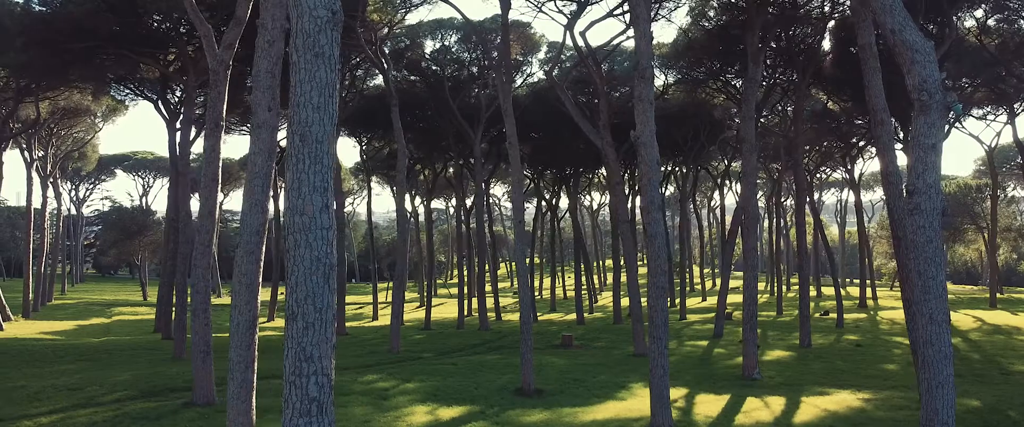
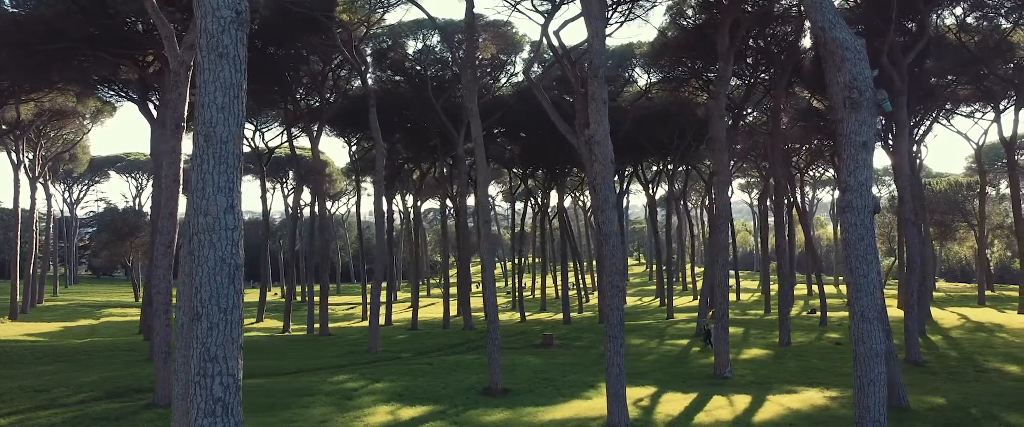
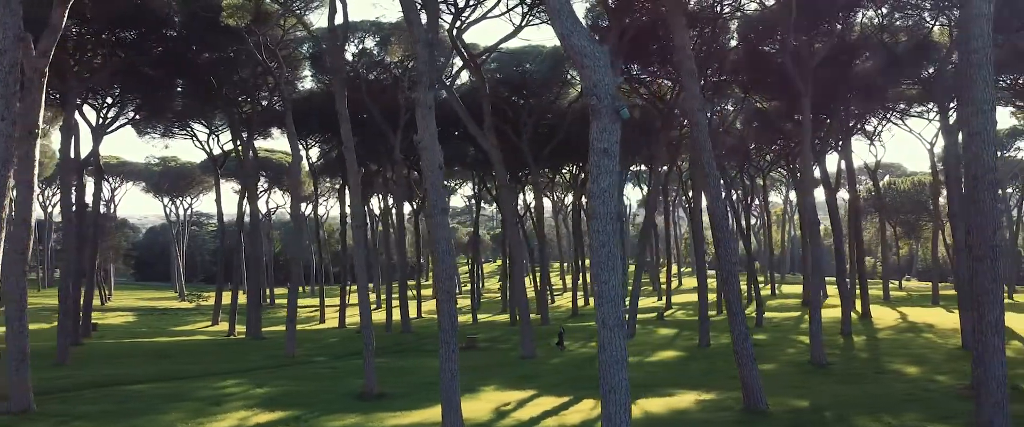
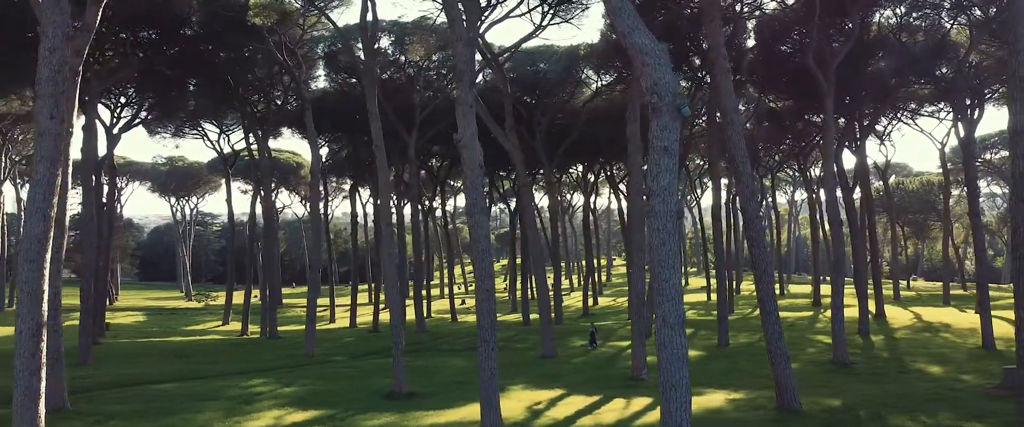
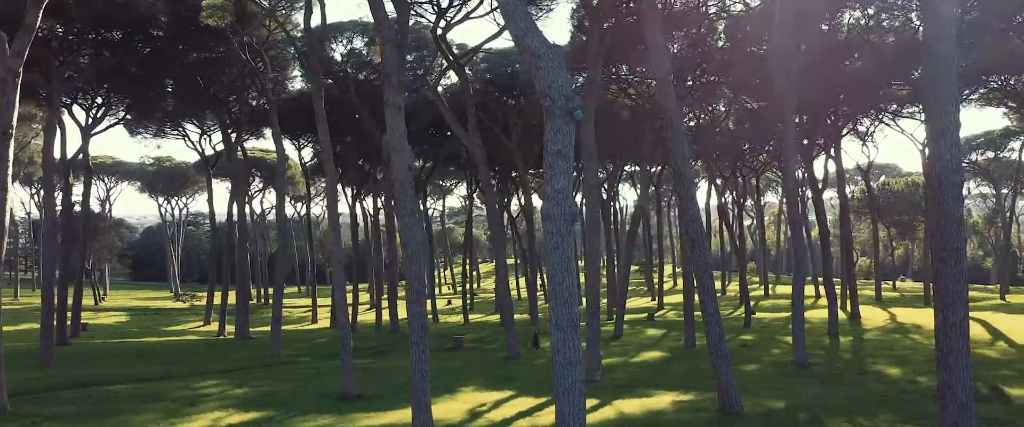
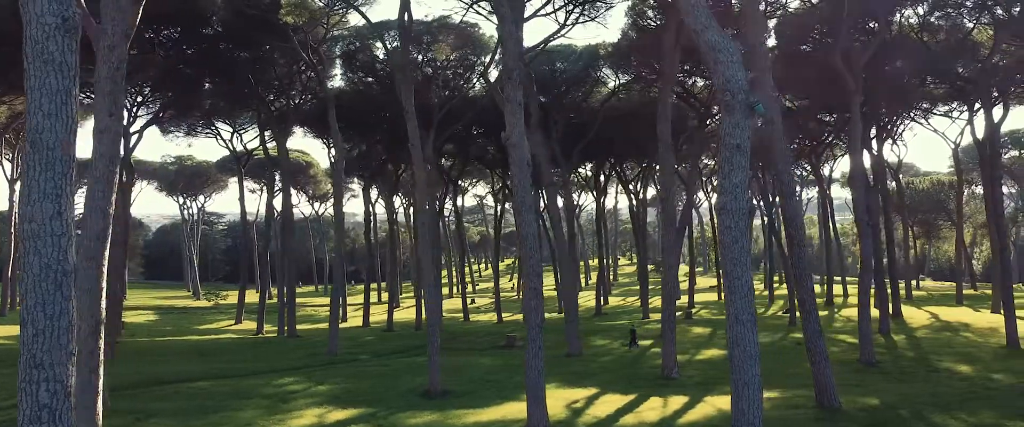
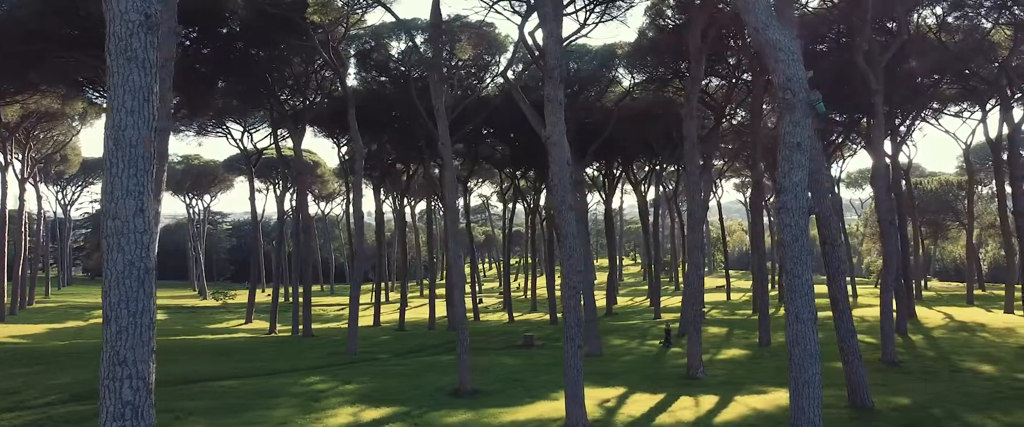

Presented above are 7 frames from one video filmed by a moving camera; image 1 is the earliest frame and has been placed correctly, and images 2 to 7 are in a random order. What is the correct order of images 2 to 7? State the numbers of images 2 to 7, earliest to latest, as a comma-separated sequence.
2, 7, 6, 4, 3, 5
